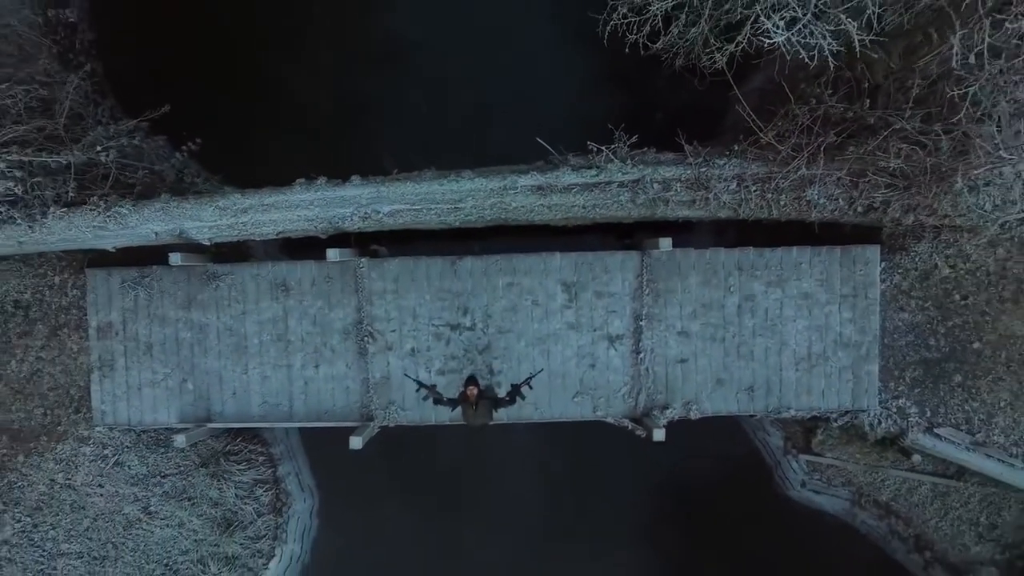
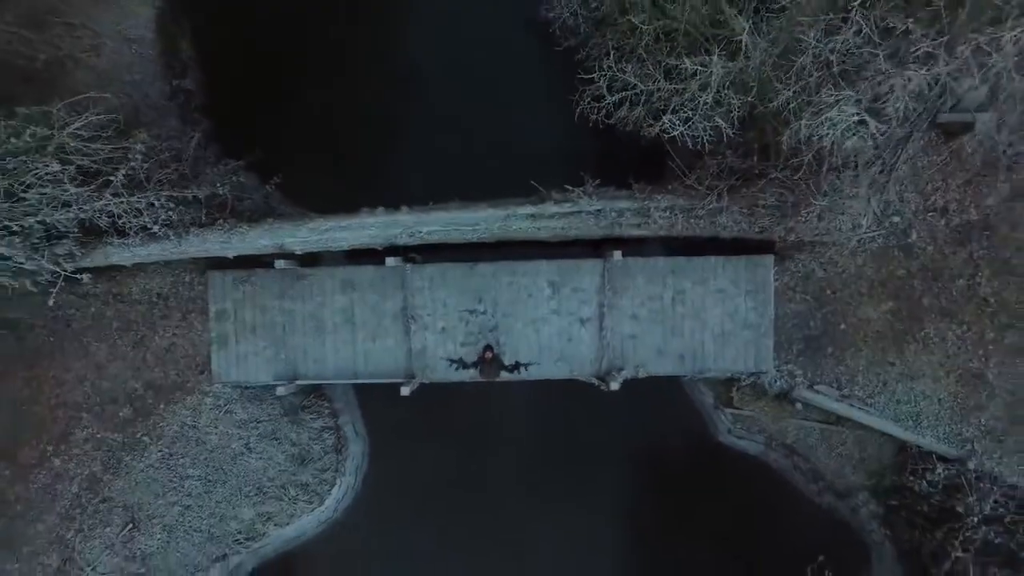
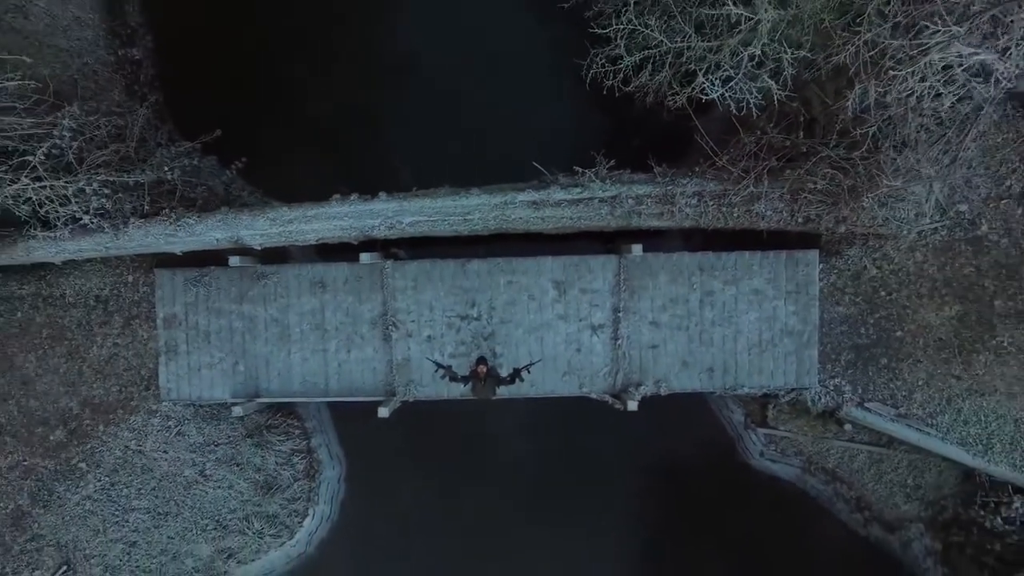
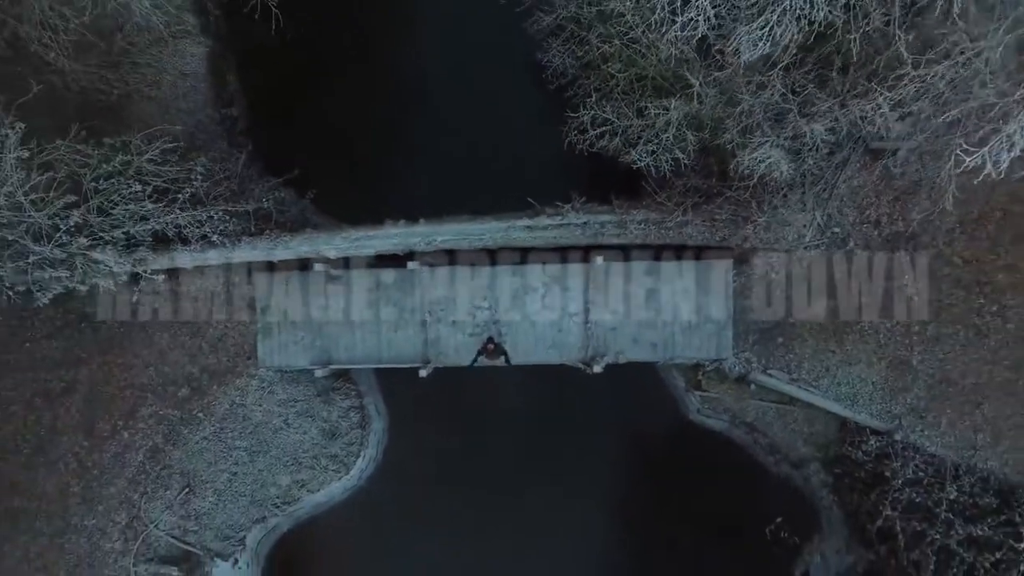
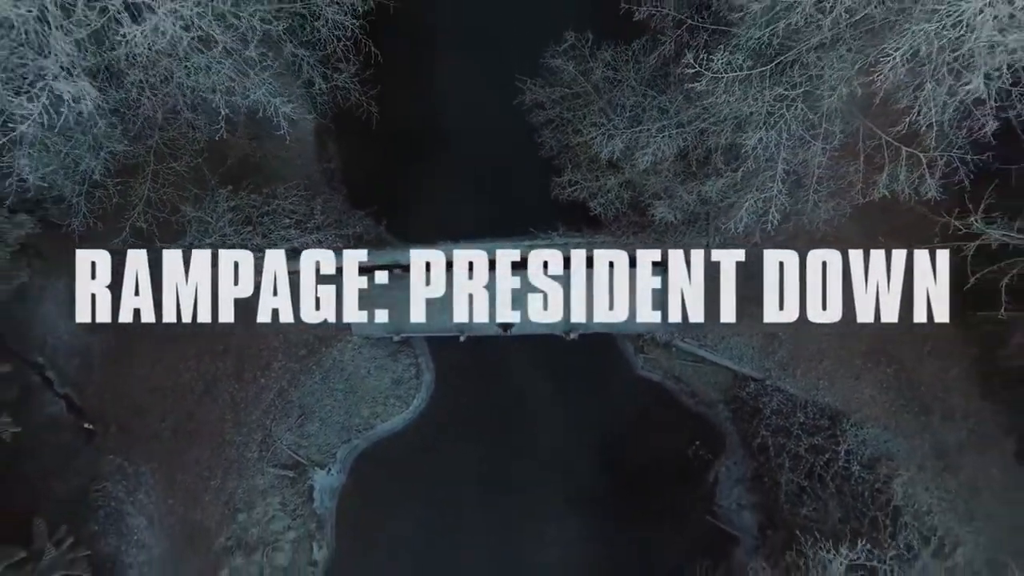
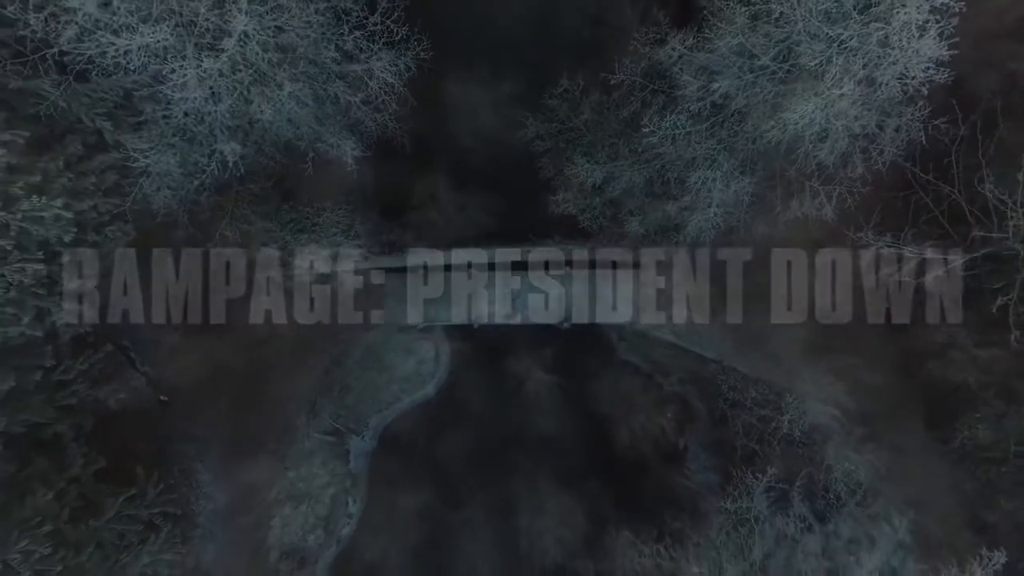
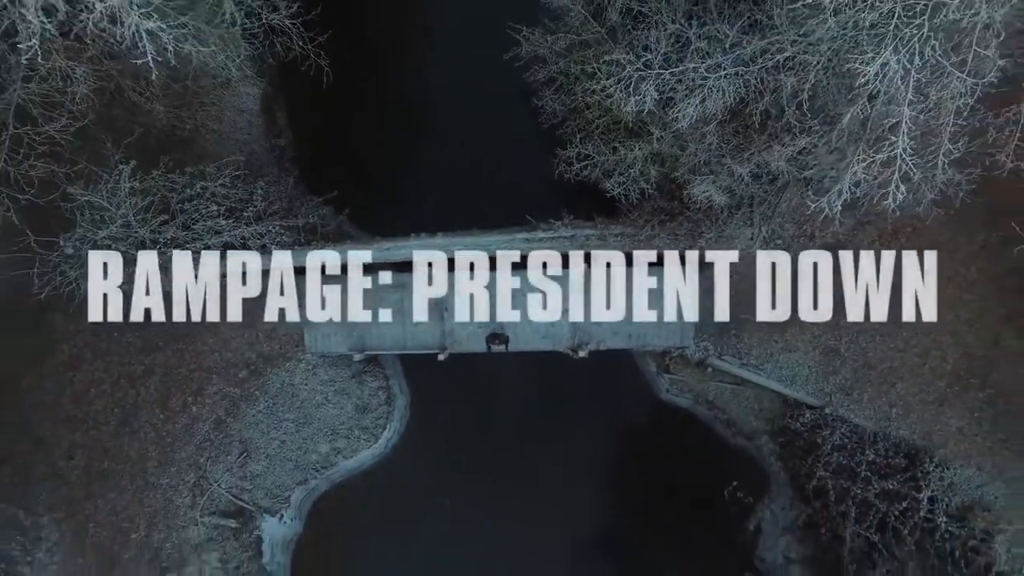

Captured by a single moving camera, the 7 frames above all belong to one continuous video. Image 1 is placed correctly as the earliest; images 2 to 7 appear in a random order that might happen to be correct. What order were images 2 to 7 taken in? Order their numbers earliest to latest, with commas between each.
3, 2, 4, 7, 5, 6
